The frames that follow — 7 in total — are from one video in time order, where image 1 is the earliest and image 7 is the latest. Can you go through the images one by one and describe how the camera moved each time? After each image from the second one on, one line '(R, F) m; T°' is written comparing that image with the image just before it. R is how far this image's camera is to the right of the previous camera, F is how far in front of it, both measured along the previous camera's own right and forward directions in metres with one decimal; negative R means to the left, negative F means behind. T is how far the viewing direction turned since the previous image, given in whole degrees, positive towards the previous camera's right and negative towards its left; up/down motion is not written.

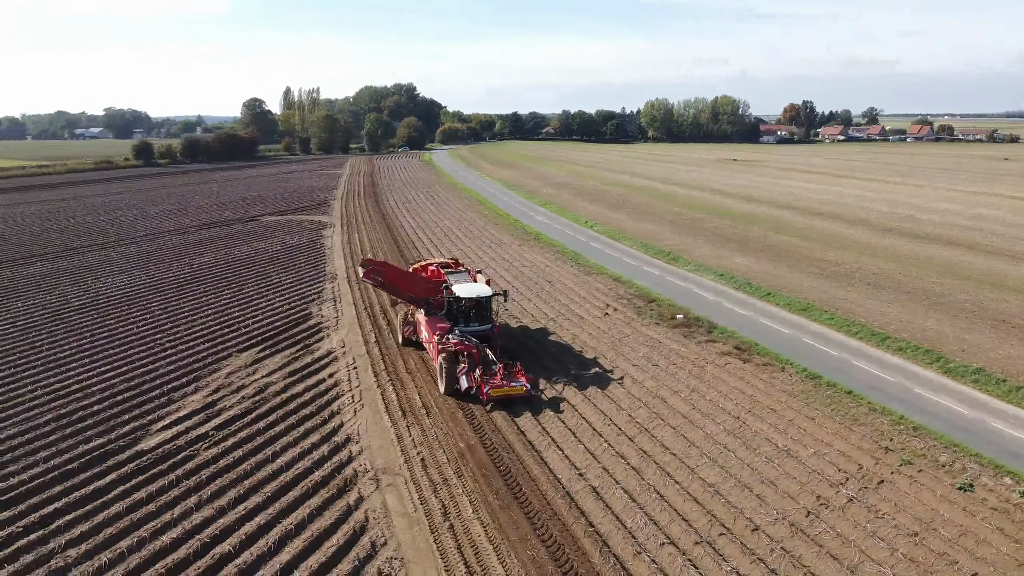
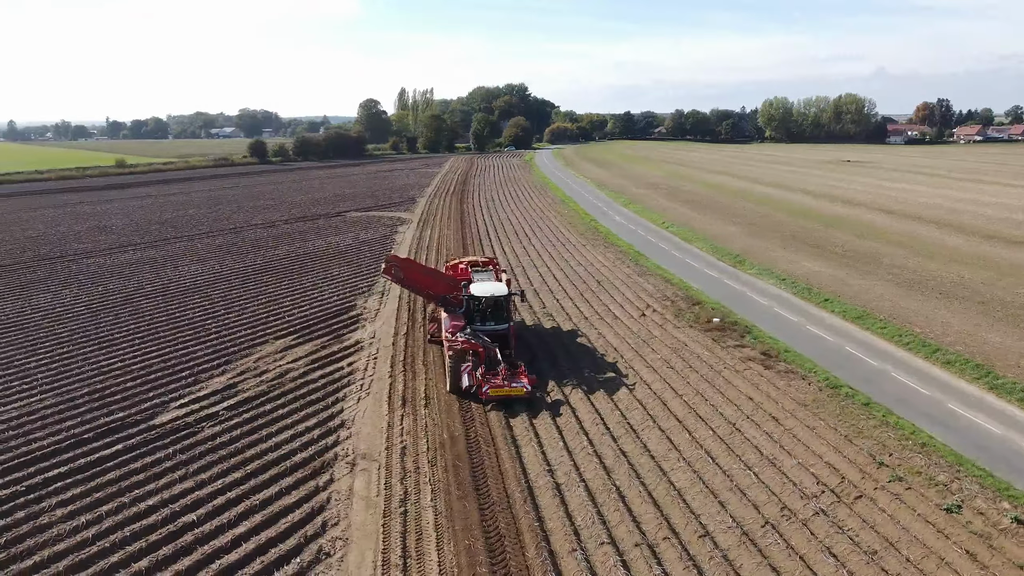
(+1.8, 0.0) m; -8°
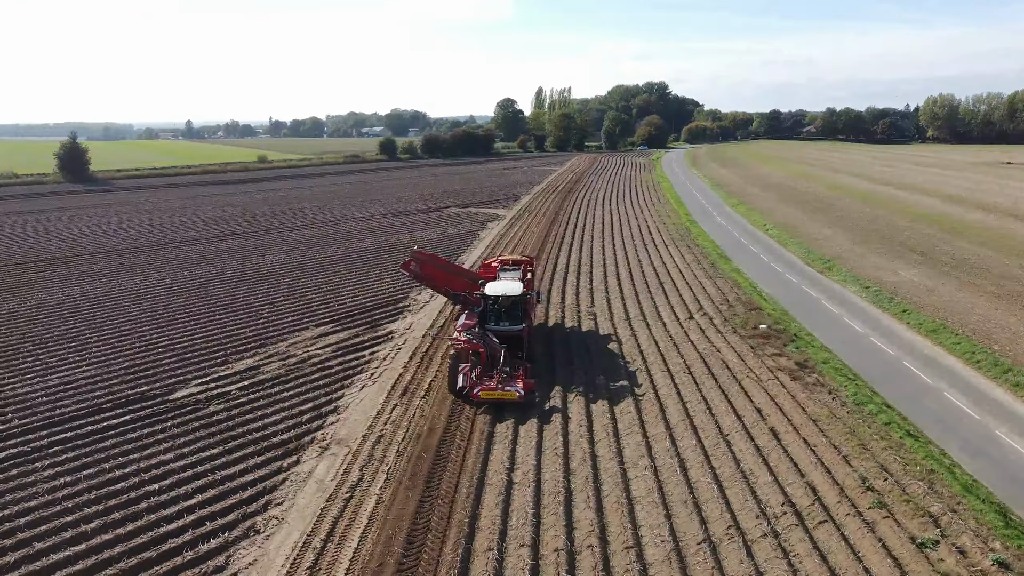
(+2.2, +0.3) m; -10°
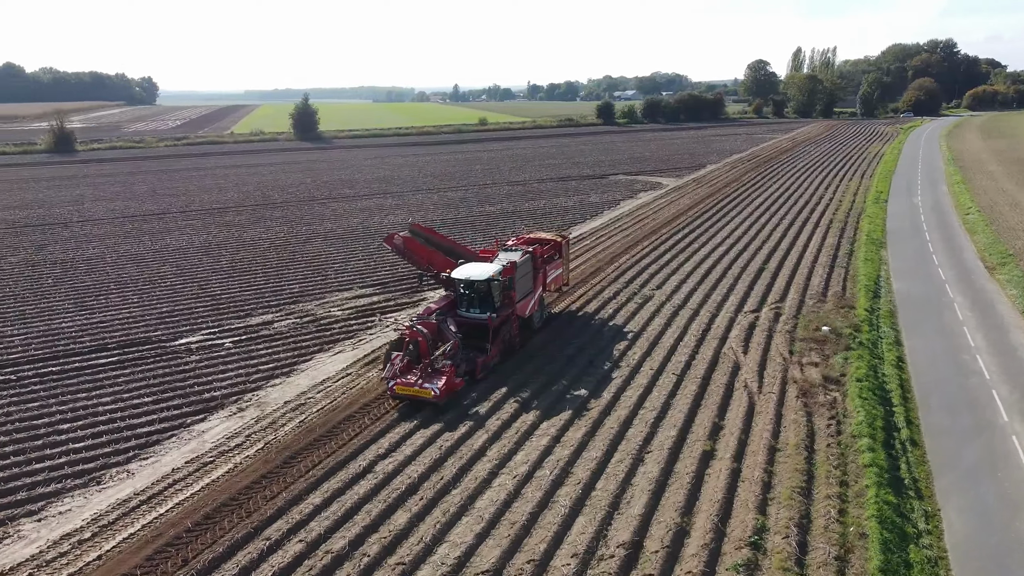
(+4.2, +1.6) m; -18°
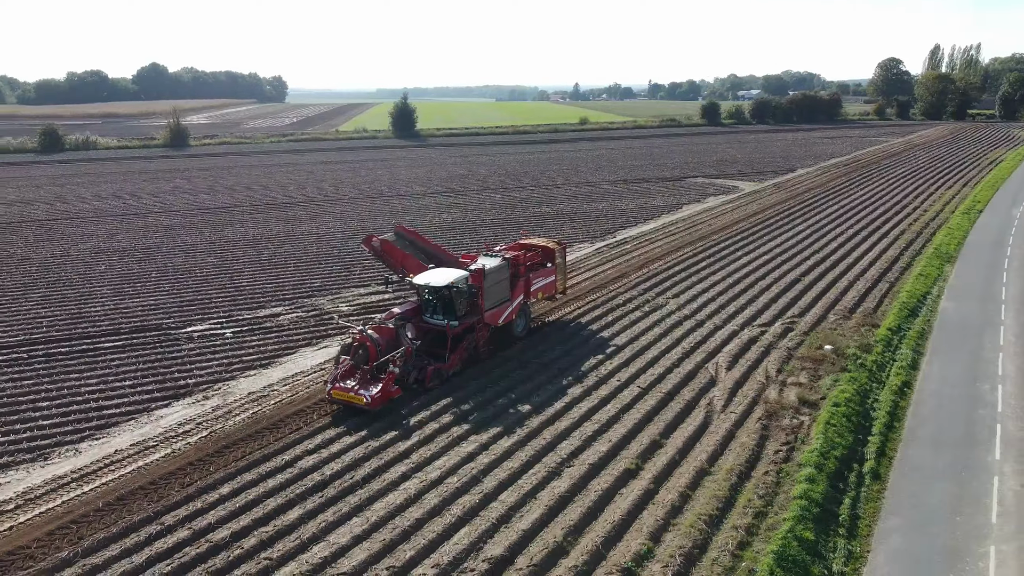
(+2.2, +0.3) m; -8°
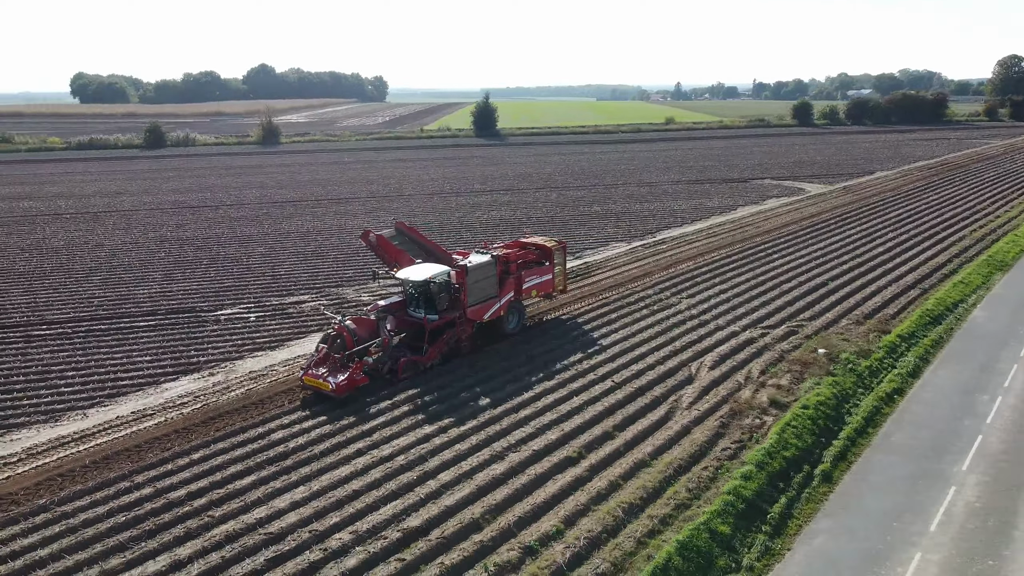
(+1.7, -0.3) m; -7°
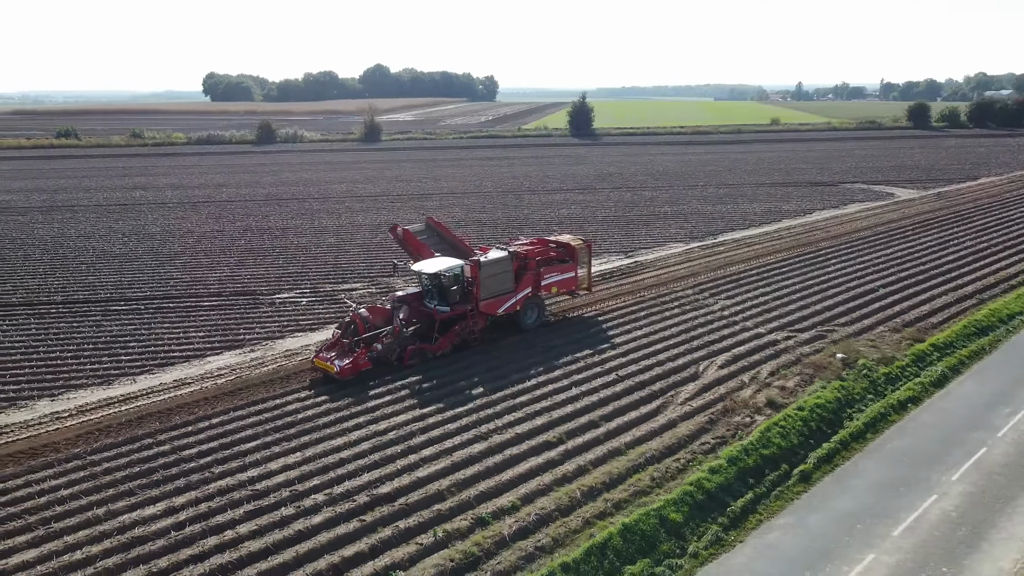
(+1.5, -0.4) m; -8°
